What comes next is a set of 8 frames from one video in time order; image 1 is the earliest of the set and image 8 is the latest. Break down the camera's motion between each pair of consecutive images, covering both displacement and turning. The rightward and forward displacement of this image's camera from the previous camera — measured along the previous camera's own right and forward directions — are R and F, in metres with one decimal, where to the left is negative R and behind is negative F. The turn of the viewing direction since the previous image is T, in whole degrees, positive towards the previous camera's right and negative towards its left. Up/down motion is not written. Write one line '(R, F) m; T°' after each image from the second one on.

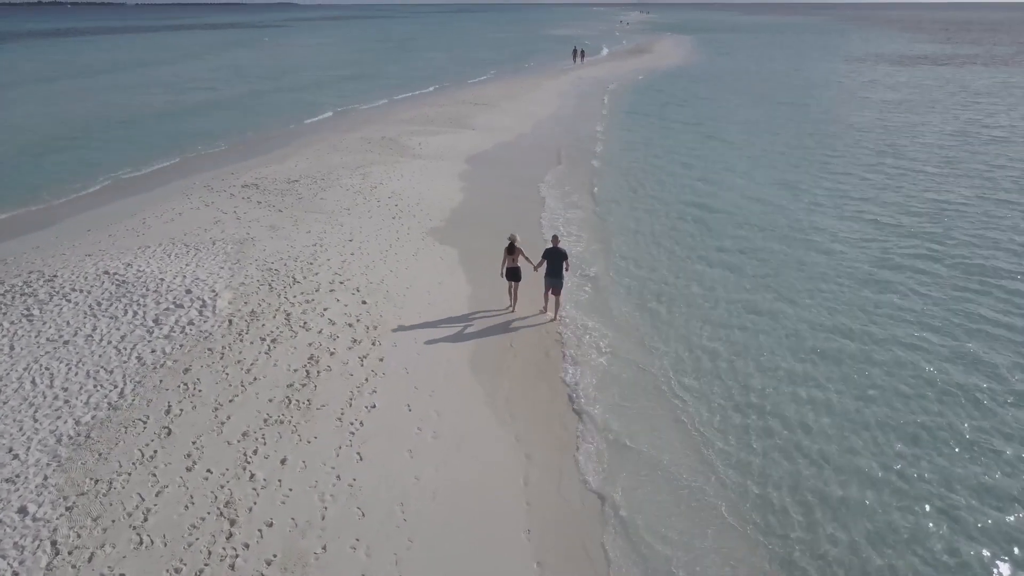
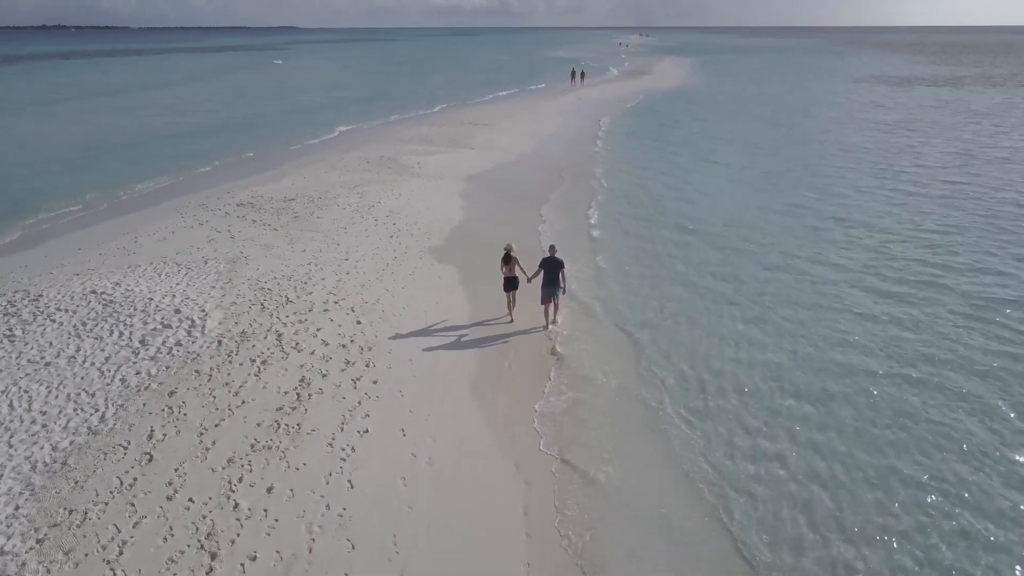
(0.0, +0.3) m; 0°
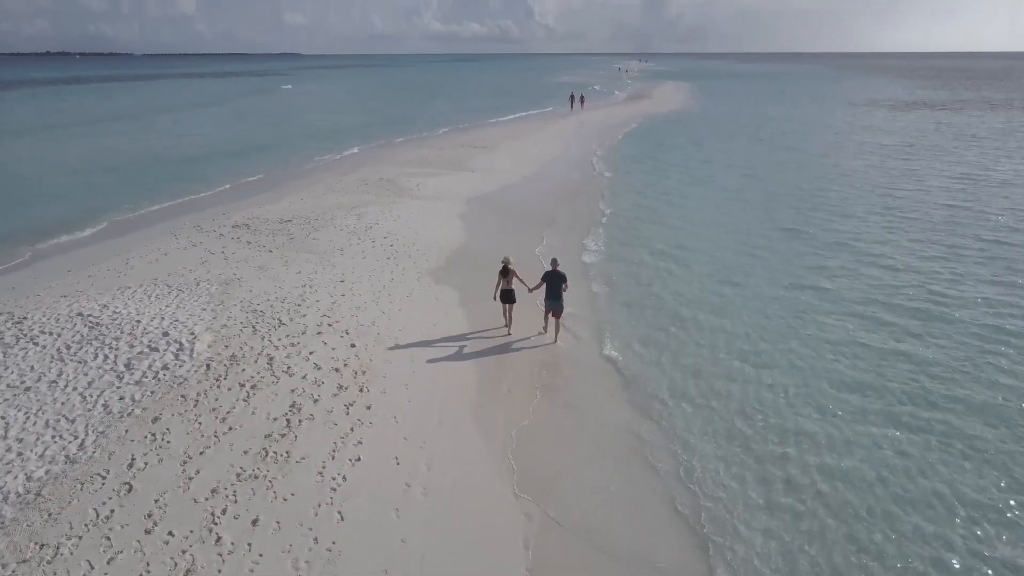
(0.0, +0.3) m; 0°
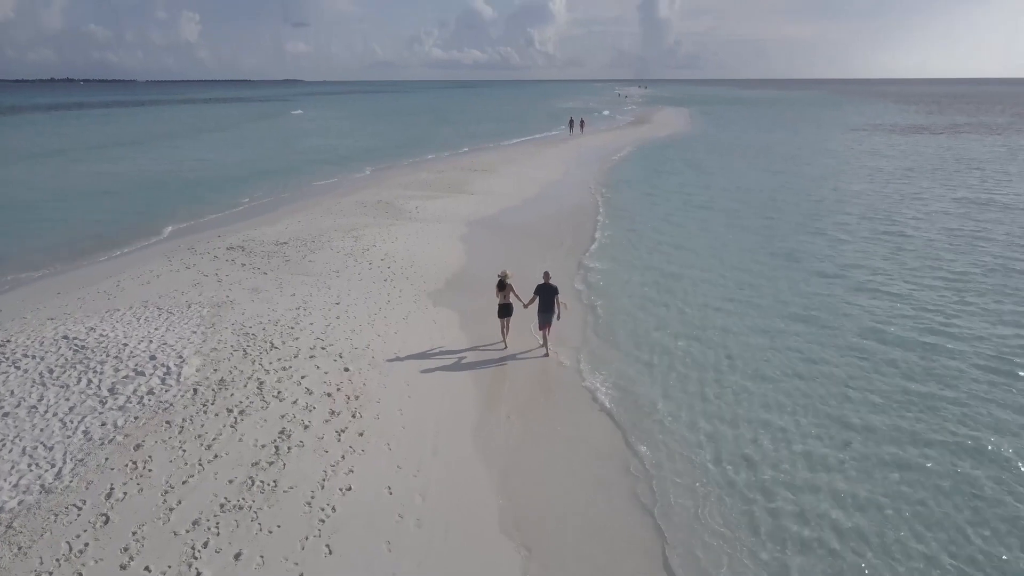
(0.0, +0.3) m; 0°
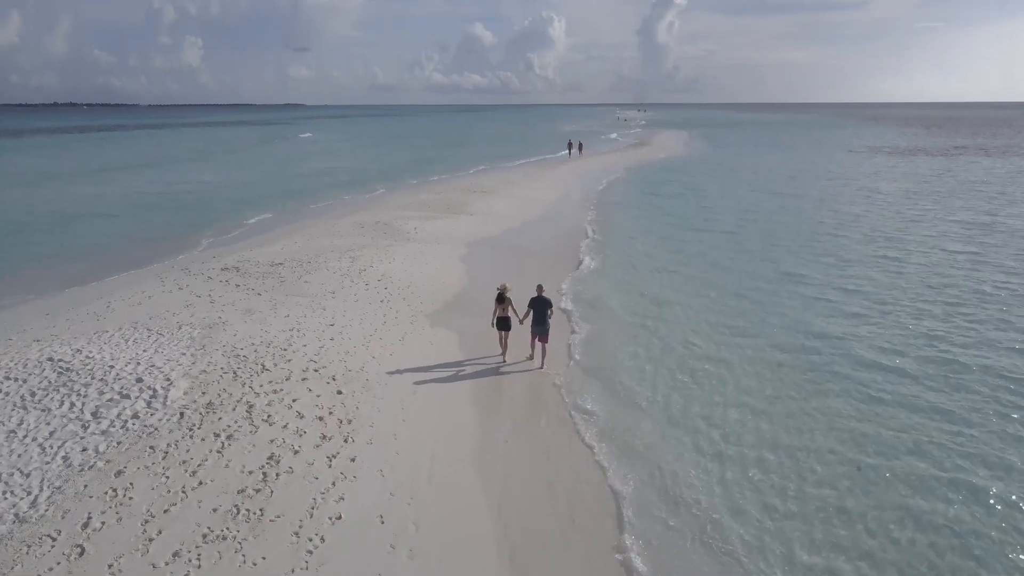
(0.0, +0.3) m; 0°
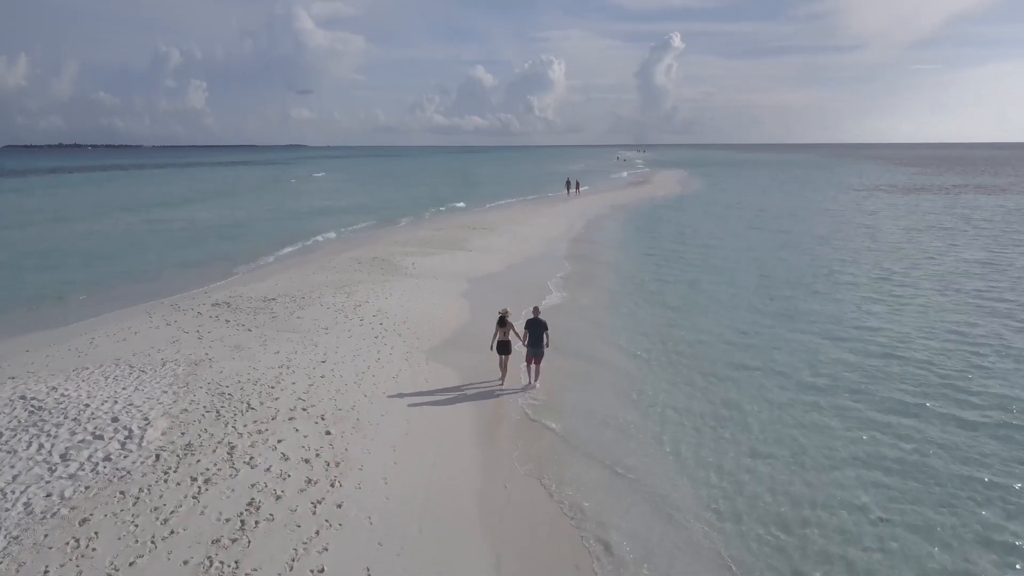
(0.0, +0.5) m; 0°
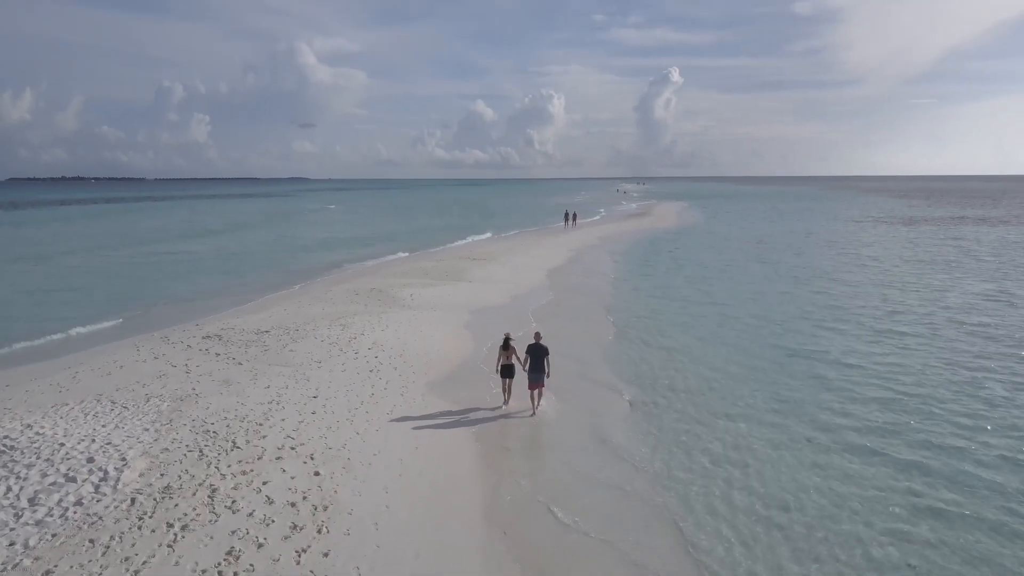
(0.0, +0.4) m; 0°
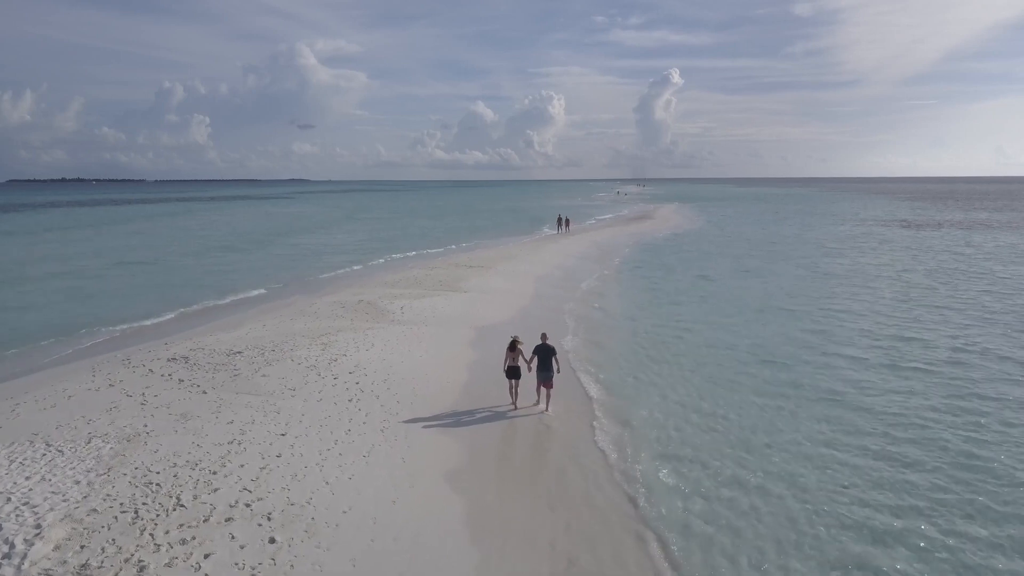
(+0.1, +1.4) m; 0°
